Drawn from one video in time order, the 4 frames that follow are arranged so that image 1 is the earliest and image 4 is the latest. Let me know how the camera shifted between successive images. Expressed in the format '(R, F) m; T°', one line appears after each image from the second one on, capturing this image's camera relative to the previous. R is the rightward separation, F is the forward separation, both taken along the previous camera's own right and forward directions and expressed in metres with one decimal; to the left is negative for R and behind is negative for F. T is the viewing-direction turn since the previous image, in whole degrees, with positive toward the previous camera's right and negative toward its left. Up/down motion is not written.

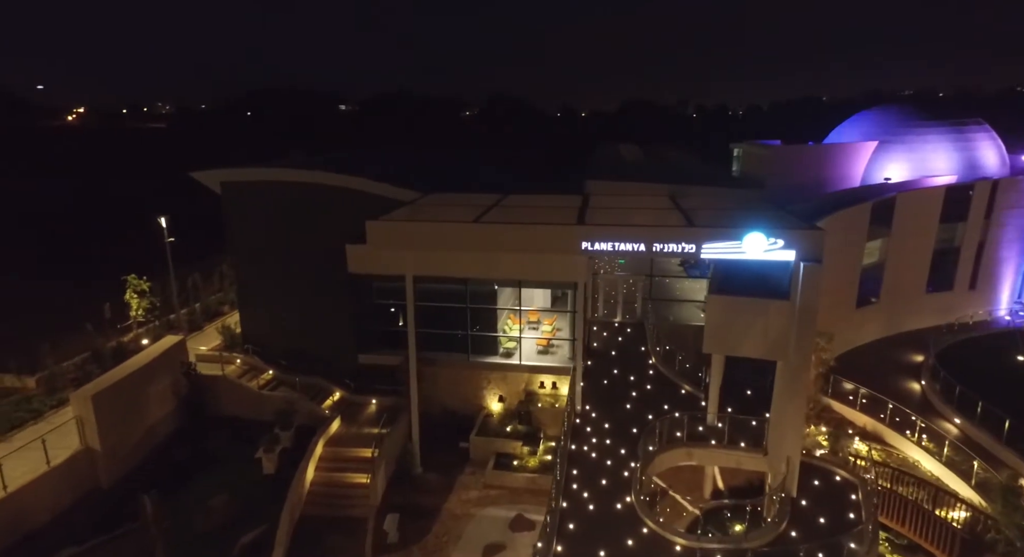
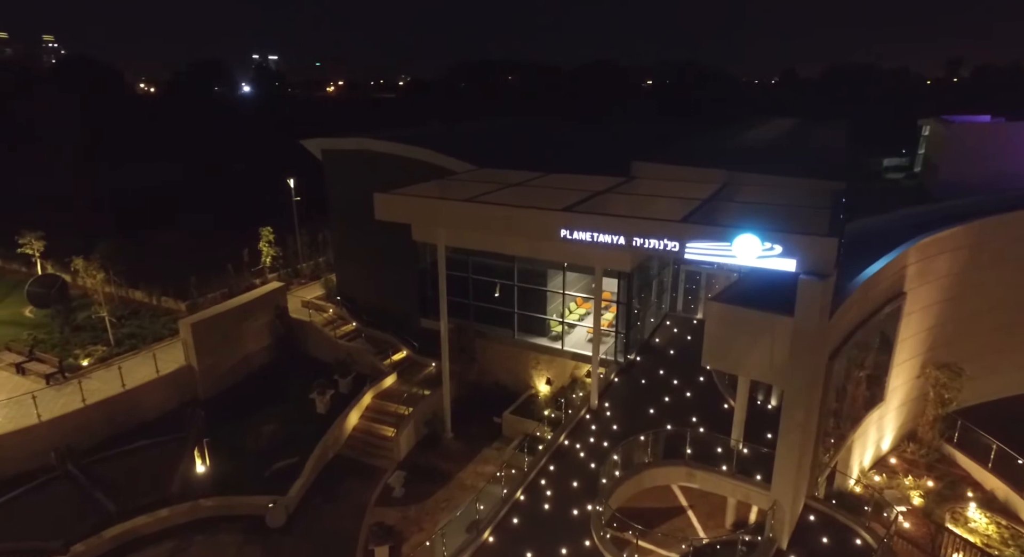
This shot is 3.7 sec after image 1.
(+4.7, +1.1) m; -20°
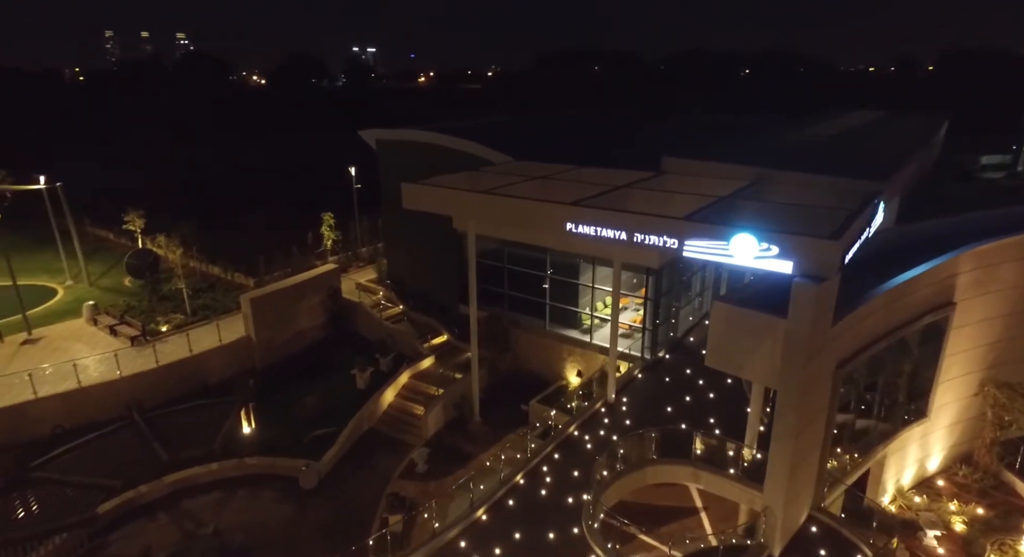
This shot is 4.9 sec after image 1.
(+1.7, -0.2) m; -8°
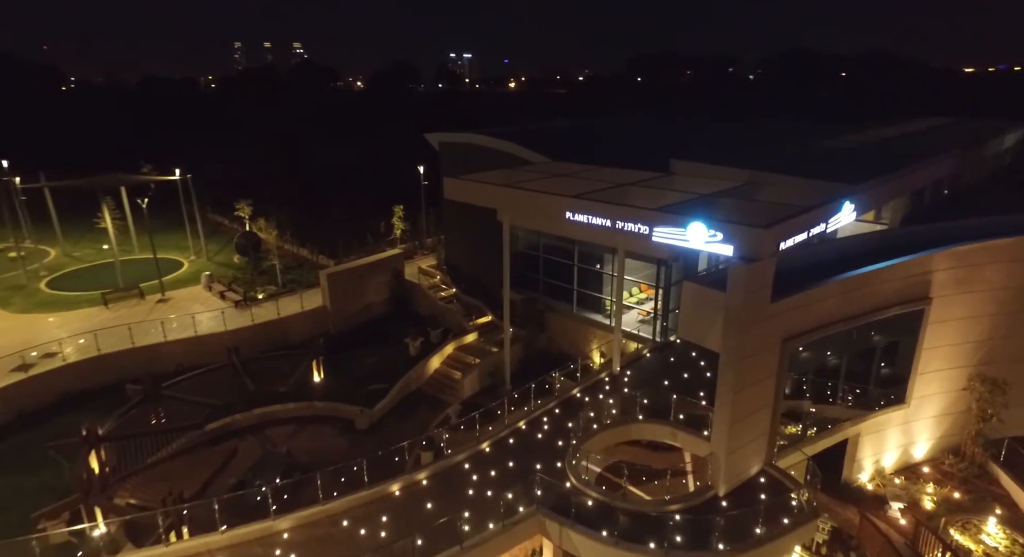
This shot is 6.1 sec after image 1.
(+2.0, -2.5) m; -8°
